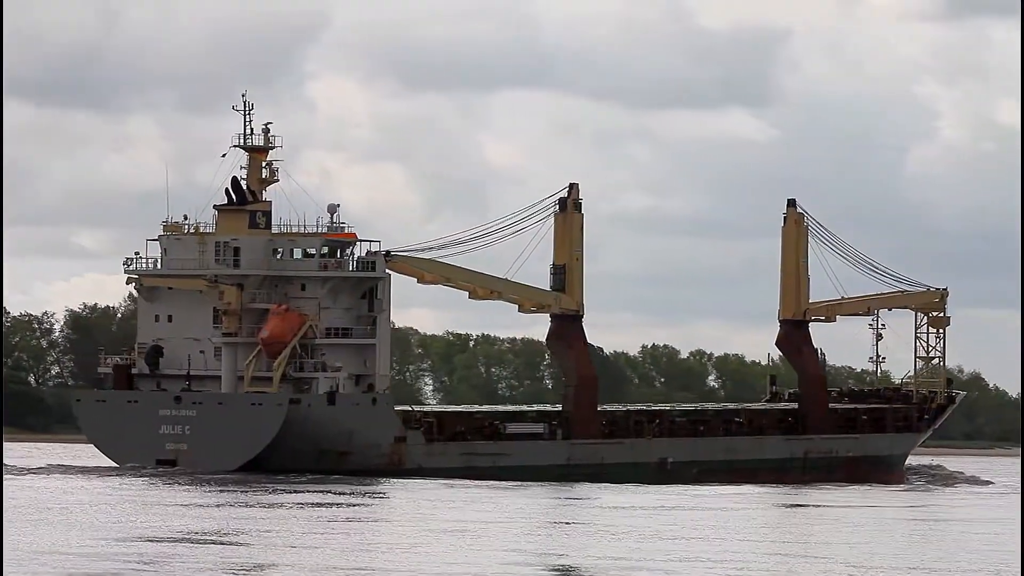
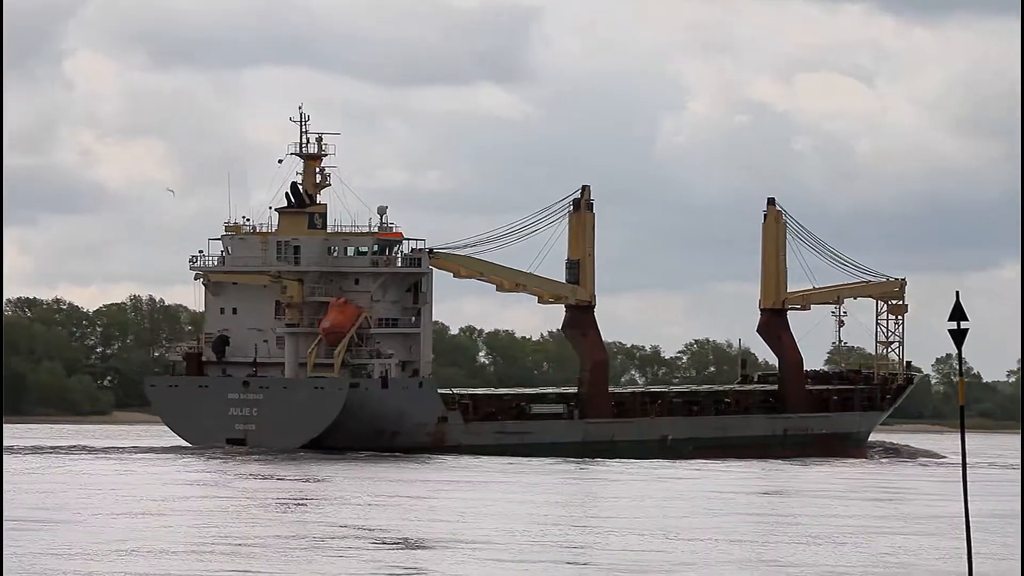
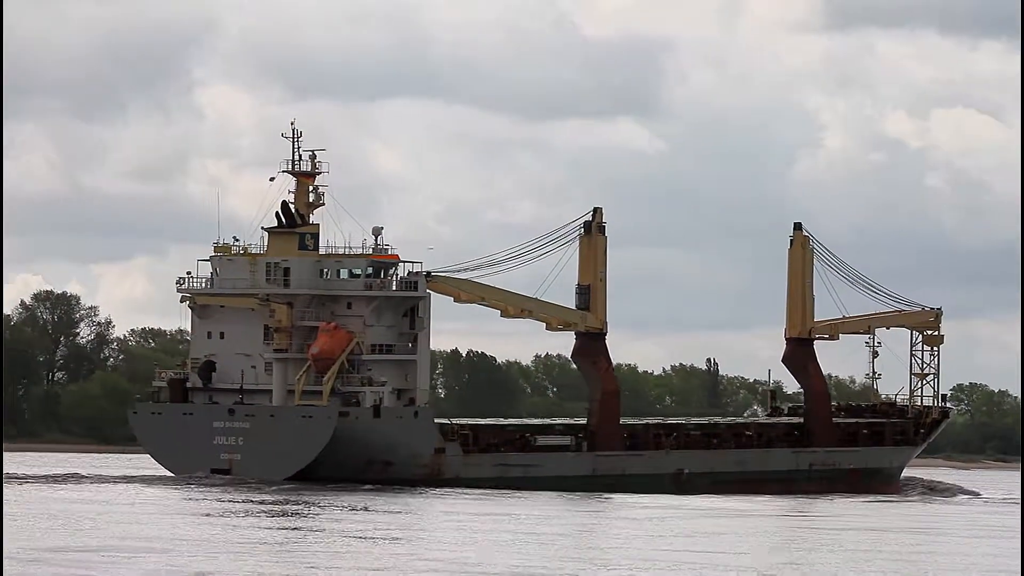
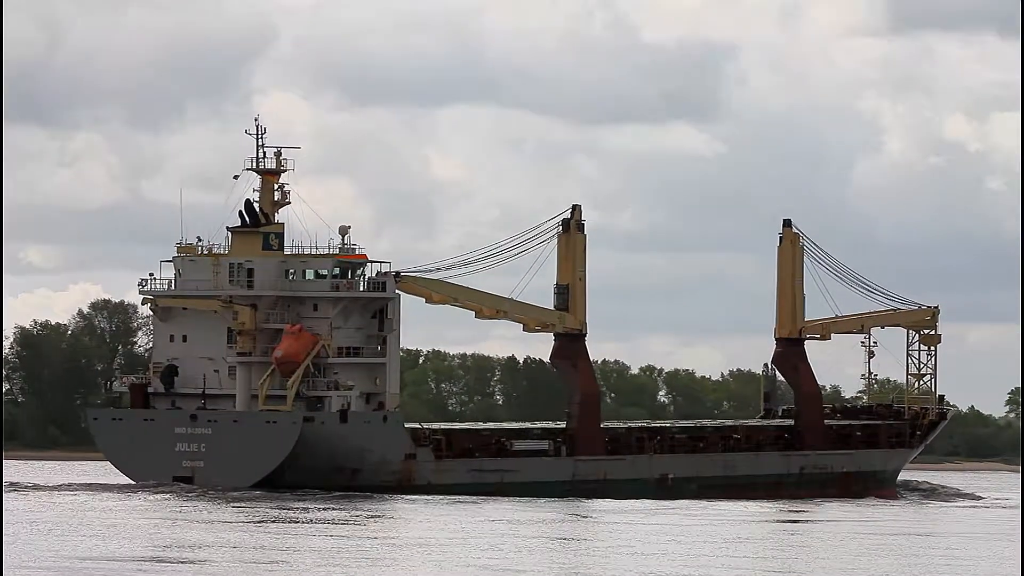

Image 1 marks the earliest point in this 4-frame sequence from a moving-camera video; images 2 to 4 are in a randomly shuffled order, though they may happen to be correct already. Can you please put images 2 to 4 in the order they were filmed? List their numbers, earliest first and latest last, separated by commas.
4, 3, 2
